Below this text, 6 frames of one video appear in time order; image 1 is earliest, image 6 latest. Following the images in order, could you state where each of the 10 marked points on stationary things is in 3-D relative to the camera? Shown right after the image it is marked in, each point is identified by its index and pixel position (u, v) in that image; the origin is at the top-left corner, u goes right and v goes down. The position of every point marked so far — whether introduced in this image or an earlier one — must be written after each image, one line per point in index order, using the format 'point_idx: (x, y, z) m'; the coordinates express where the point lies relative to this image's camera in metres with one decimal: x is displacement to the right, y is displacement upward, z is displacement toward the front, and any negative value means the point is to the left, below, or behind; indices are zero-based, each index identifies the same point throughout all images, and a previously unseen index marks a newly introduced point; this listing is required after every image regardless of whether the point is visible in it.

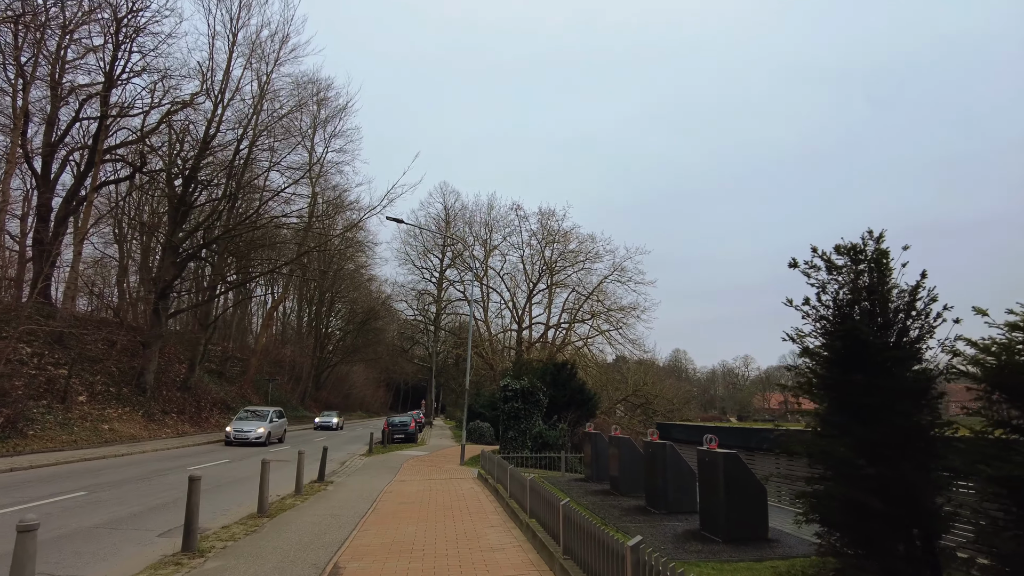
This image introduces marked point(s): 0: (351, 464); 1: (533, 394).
0: (-3.4, -3.7, +13.3) m
1: (+0.5, -2.4, +14.5) m
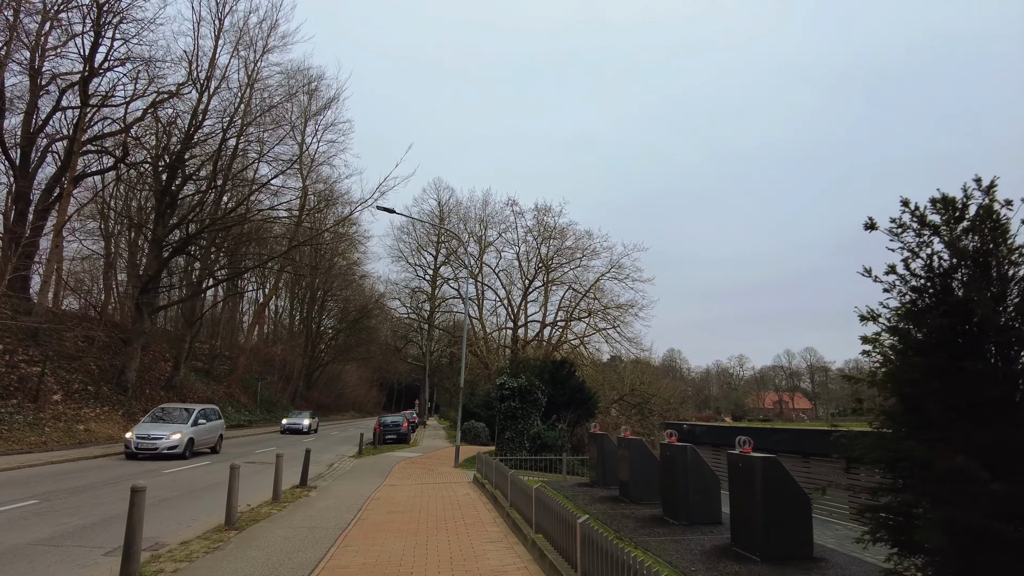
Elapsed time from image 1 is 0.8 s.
0: (-3.4, -3.6, +12.6) m
1: (+0.4, -2.3, +13.9) m
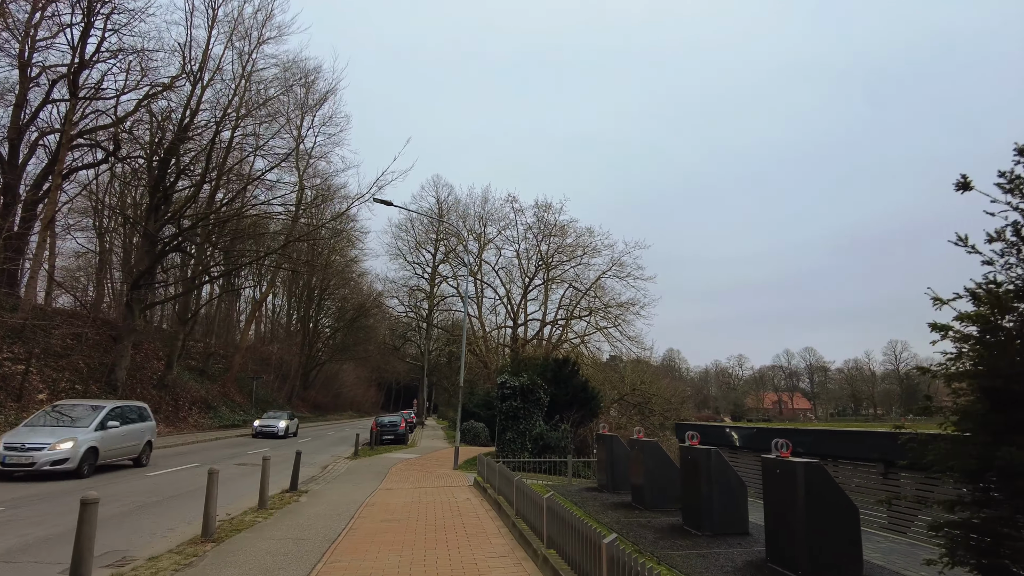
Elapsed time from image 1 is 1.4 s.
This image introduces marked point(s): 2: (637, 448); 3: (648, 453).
0: (-3.4, -3.5, +12.1) m
1: (+0.5, -2.2, +13.4) m
2: (+1.3, -1.6, +6.5) m
3: (+1.4, -1.7, +6.3) m
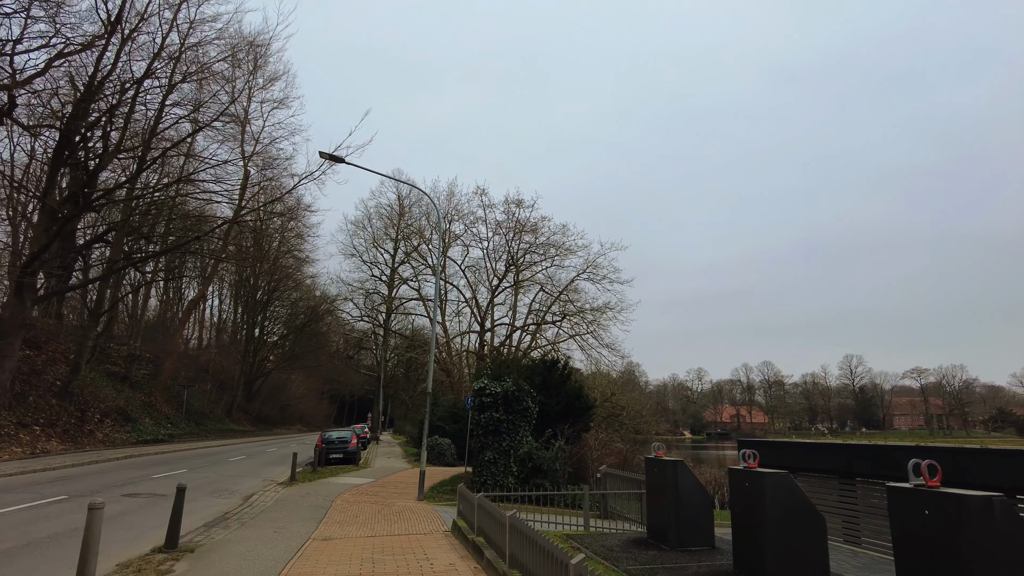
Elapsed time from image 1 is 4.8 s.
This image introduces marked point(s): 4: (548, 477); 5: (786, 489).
0: (-3.6, -3.1, +9.1) m
1: (+0.1, -1.9, +10.7) m
2: (+1.4, -1.2, +3.9) m
3: (+1.5, -1.2, +3.8) m
4: (+0.6, -3.1, +10.4) m
5: (+1.6, -1.2, +3.8) m
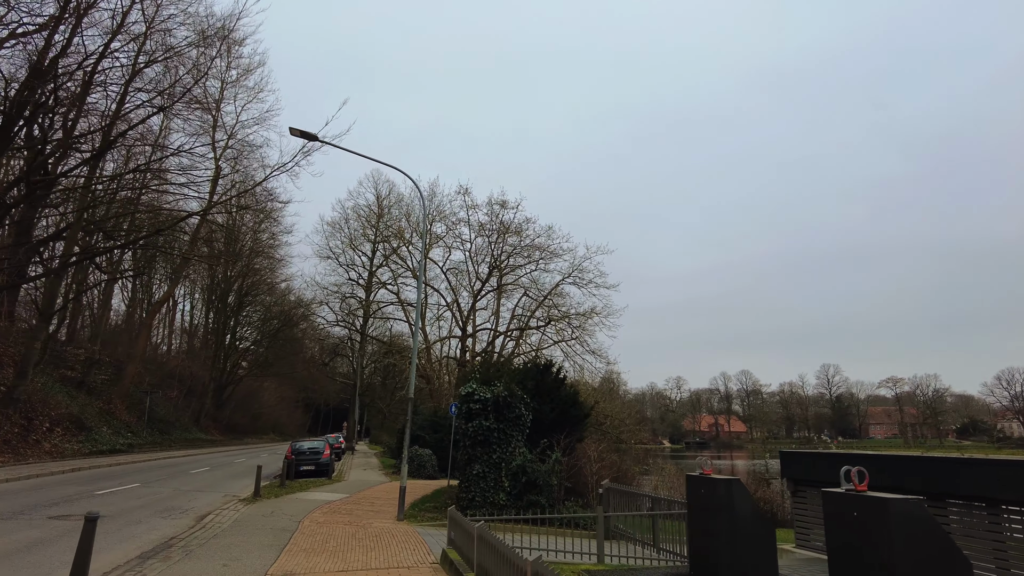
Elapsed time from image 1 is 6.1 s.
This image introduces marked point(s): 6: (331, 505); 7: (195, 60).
0: (-3.7, -3.0, +7.9) m
1: (0.0, -1.8, +9.7) m
2: (+1.5, -1.0, +2.9) m
3: (+1.6, -1.0, +2.8) m
4: (+0.5, -3.0, +9.4) m
5: (+1.7, -1.0, +2.8) m
6: (-2.8, -3.4, +9.8) m
7: (-9.1, +6.5, +17.9) m
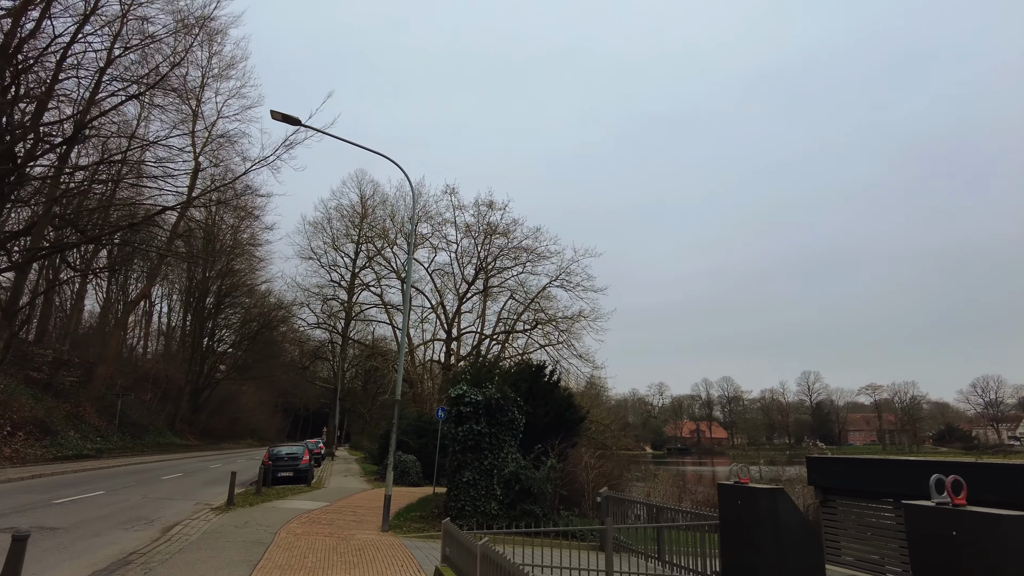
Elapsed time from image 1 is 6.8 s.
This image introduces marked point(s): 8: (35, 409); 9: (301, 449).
0: (-3.8, -2.8, +7.3) m
1: (-0.1, -1.8, +9.1) m
2: (+1.6, -0.9, +2.4) m
3: (+1.7, -0.9, +2.3) m
4: (+0.4, -3.0, +8.8) m
5: (+1.8, -0.9, +2.3) m
6: (-3.0, -3.3, +9.2) m
7: (-9.3, +6.6, +17.1) m
8: (-14.8, -3.8, +19.6) m
9: (-5.5, -4.2, +16.4) m
